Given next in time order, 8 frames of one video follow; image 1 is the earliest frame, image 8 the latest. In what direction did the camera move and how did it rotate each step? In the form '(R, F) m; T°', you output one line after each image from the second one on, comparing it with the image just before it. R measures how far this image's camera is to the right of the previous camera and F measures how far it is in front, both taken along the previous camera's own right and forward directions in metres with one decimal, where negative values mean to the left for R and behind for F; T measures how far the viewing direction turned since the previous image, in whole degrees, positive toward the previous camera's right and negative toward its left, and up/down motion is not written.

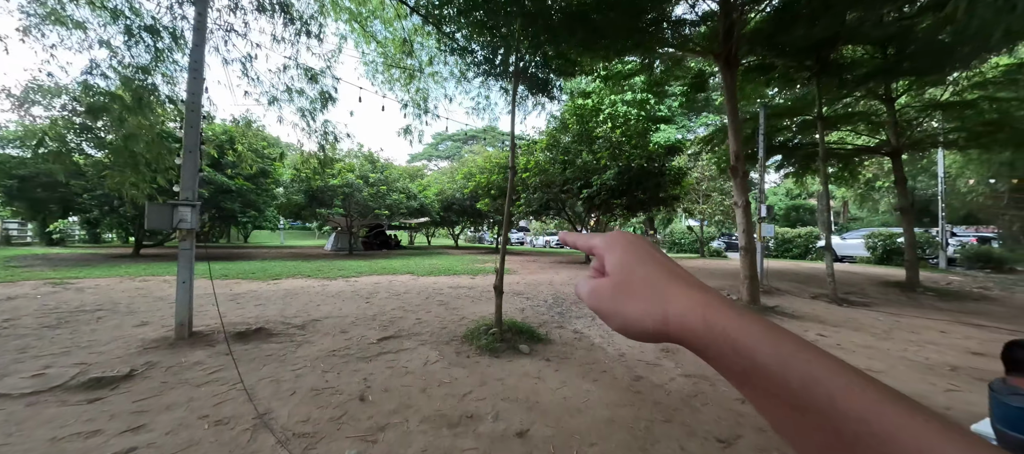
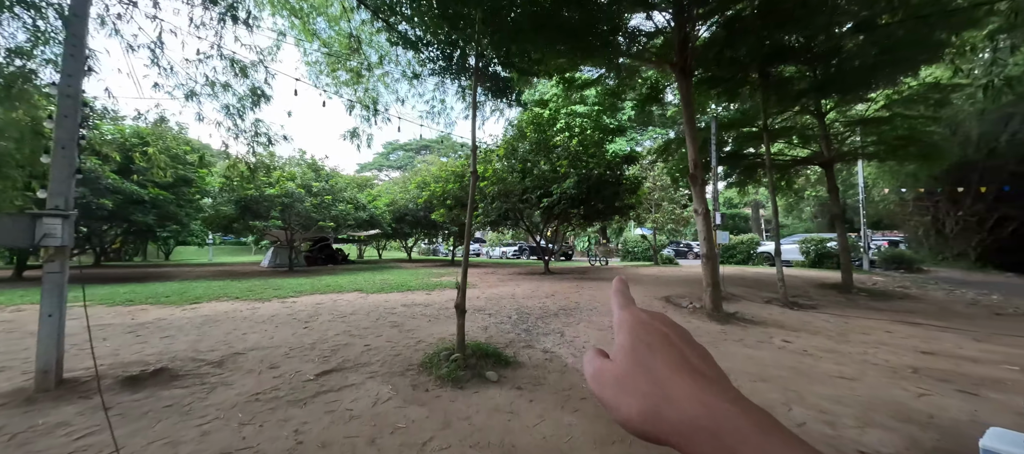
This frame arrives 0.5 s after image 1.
(-0.1, +0.5) m; +7°
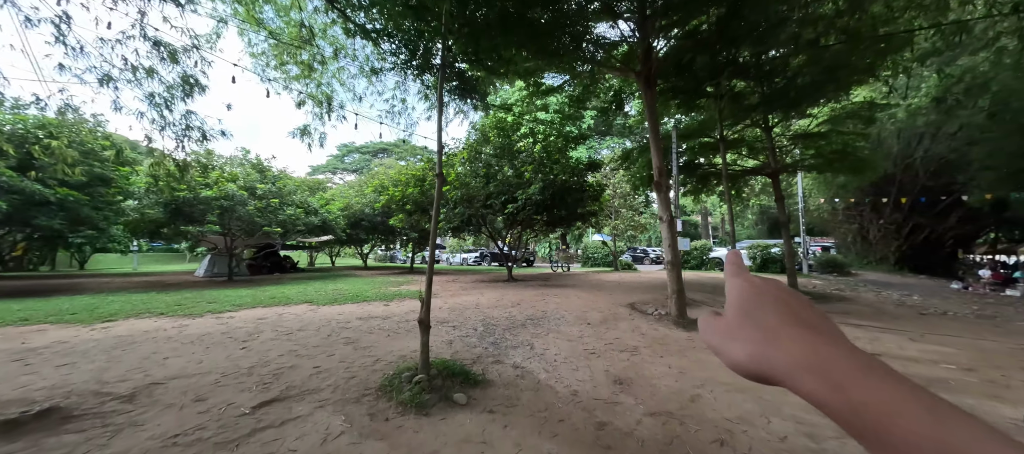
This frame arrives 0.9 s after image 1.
(-0.1, +0.3) m; +6°
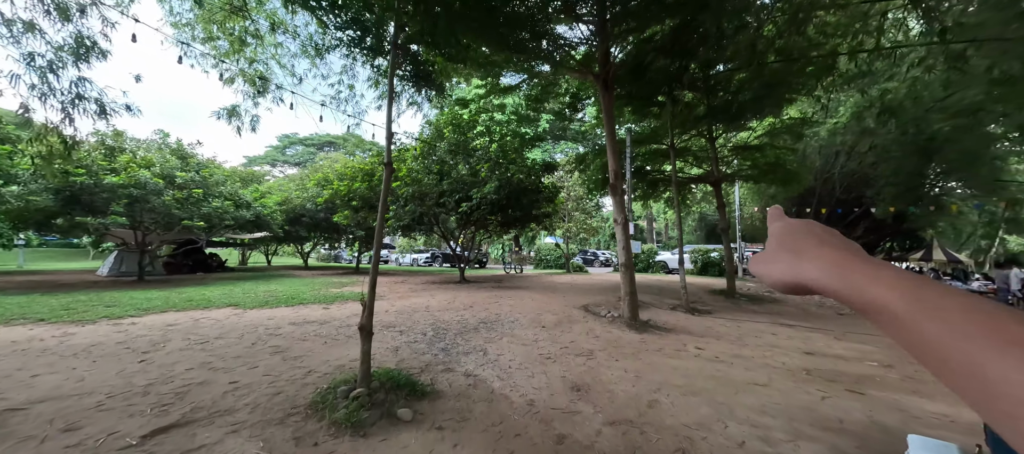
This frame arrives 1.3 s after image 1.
(0.0, +0.3) m; +8°
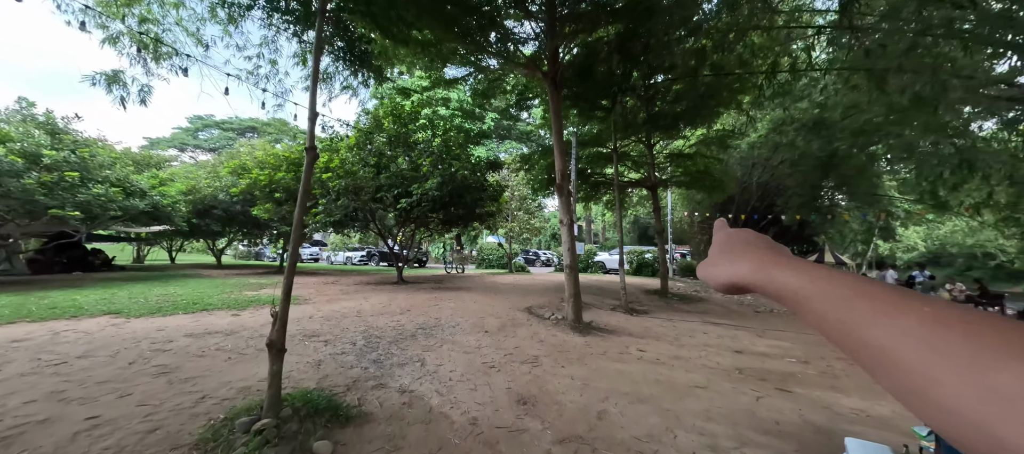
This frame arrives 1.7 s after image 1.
(0.0, +0.3) m; +9°
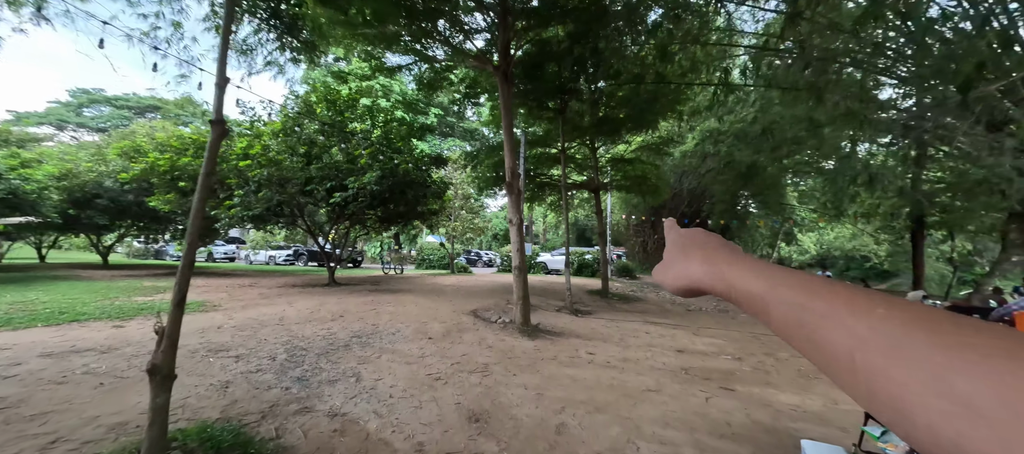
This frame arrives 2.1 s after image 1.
(-0.1, +0.3) m; +9°
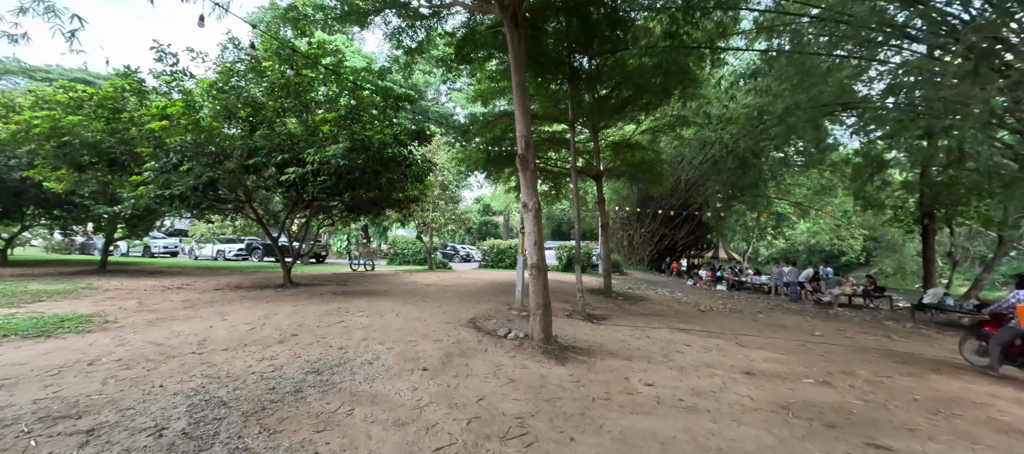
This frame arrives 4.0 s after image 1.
(-0.7, +1.6) m; +5°
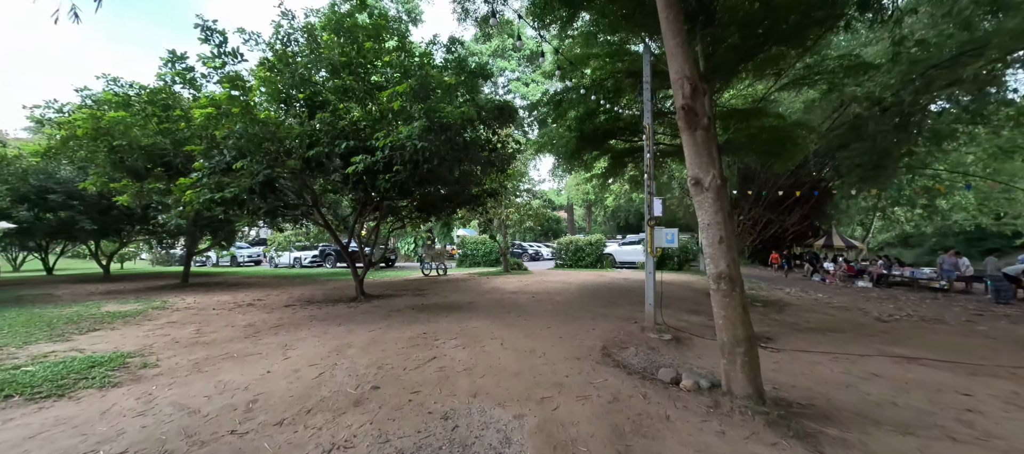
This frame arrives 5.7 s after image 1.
(-1.1, +1.7) m; -9°
